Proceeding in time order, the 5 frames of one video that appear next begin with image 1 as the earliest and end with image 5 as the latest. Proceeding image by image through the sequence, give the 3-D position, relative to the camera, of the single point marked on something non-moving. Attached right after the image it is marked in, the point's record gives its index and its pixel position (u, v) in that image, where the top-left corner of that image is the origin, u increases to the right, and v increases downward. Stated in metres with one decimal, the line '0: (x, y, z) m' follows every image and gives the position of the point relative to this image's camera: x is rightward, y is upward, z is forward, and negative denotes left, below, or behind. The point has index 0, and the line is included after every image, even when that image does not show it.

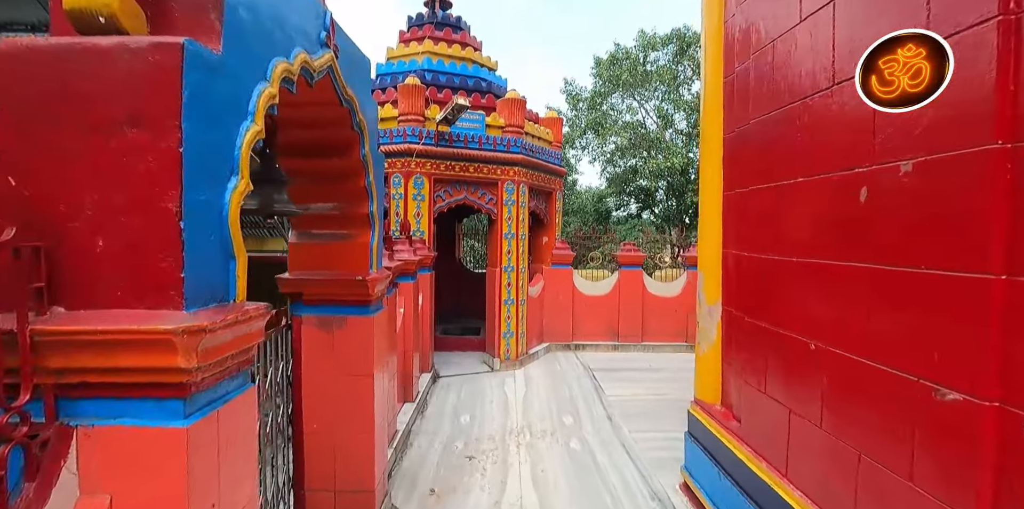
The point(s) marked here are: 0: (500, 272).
0: (-0.2, -0.2, +7.5) m
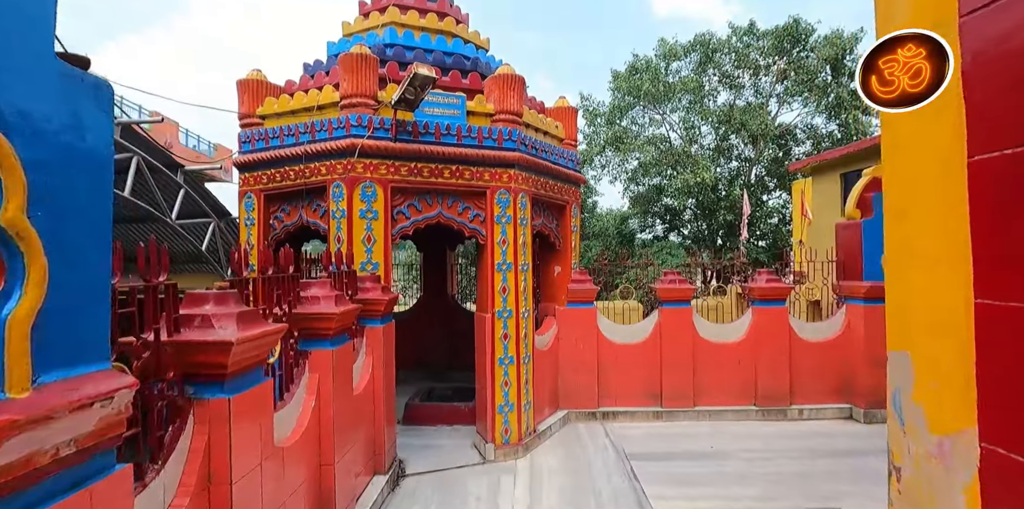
0: (-0.2, -0.6, +5.3) m
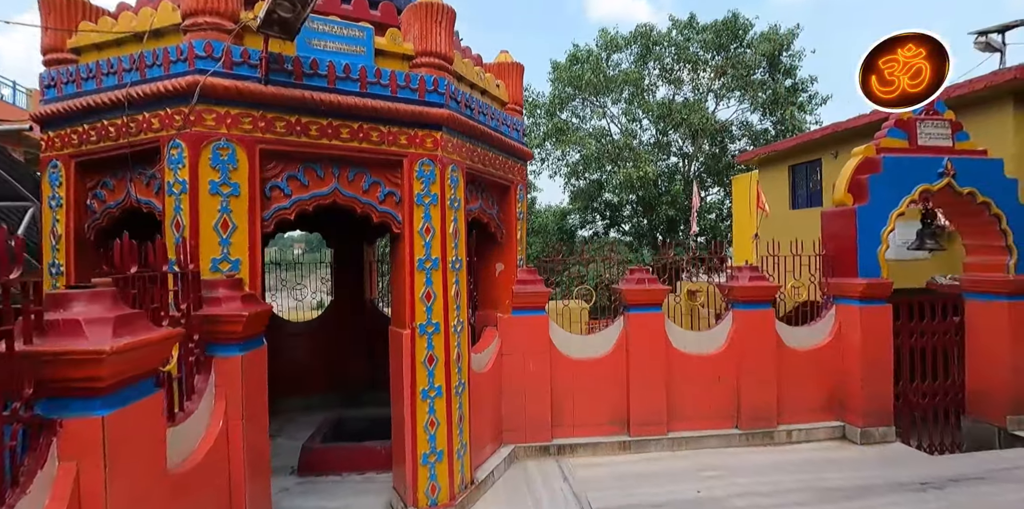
0: (-0.7, -0.6, +3.8) m
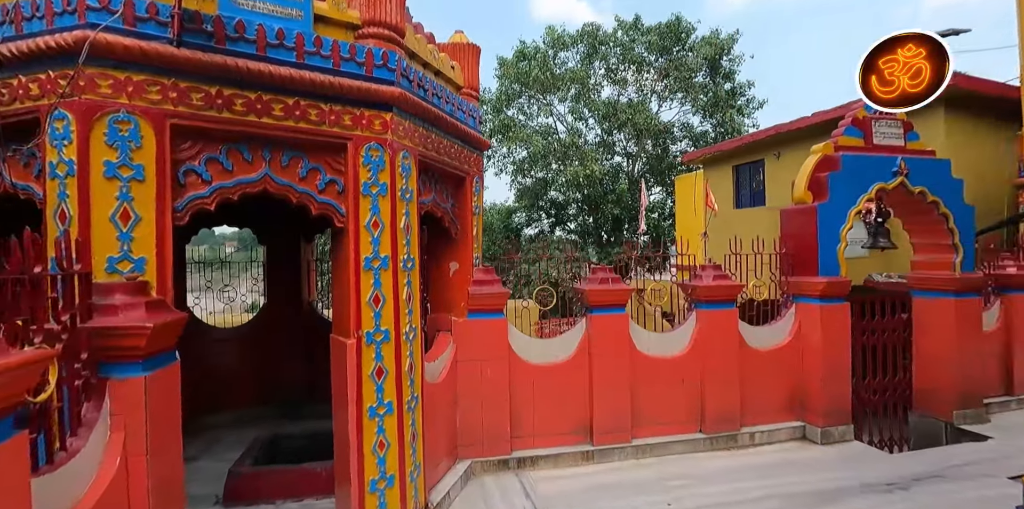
0: (-1.0, -0.6, +3.3) m
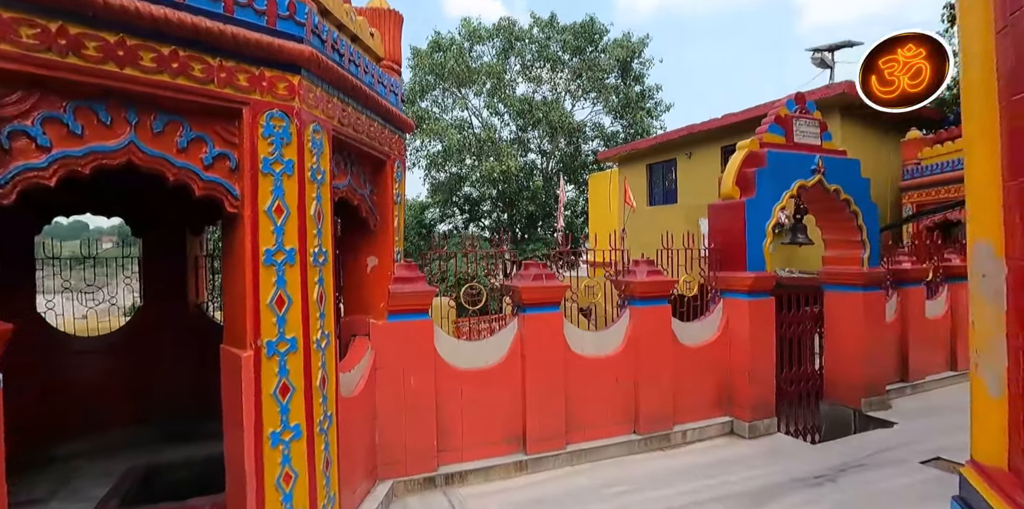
0: (-1.3, -0.5, +2.7) m
